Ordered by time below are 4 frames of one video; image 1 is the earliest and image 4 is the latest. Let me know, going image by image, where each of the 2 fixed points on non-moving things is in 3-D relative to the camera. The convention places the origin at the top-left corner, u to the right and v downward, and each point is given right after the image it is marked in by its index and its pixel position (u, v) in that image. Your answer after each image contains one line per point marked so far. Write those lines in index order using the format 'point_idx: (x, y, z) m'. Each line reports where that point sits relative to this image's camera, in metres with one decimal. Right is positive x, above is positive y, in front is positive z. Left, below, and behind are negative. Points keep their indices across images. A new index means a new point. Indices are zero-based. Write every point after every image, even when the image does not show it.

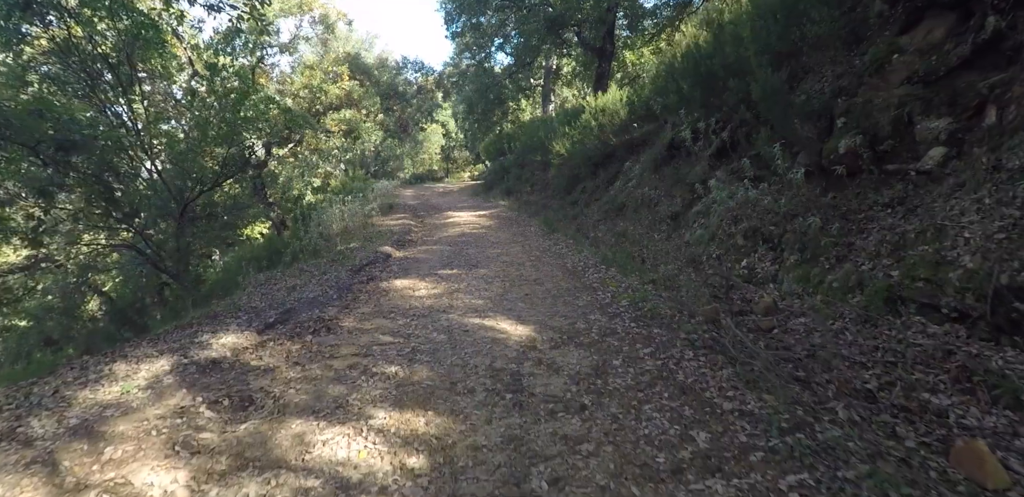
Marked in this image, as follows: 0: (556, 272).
0: (+0.7, -0.4, +8.3) m
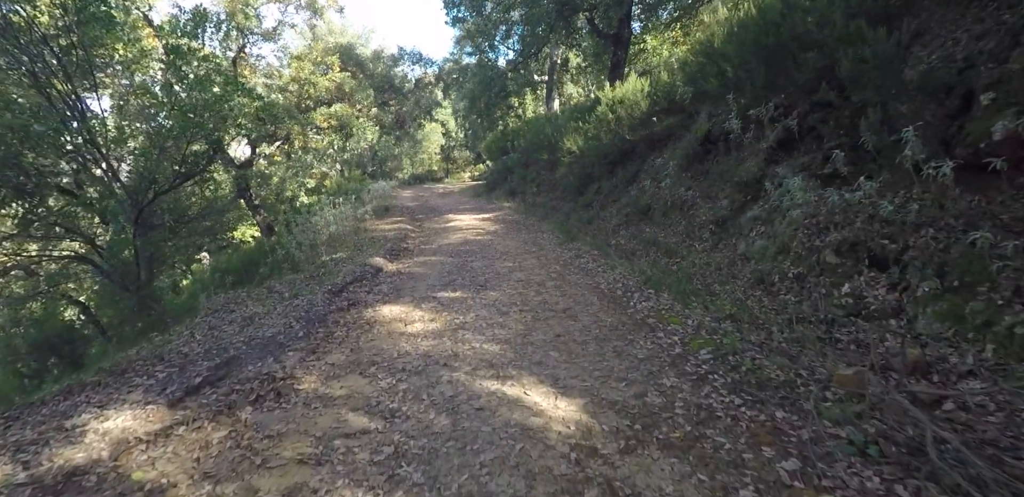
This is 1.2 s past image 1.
0: (+1.0, -0.6, +6.4) m
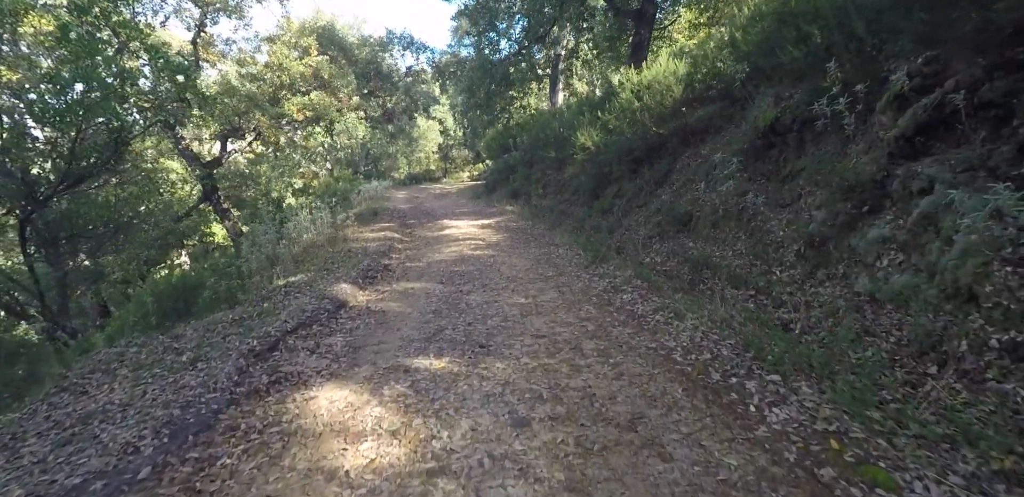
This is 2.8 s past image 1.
0: (+1.2, -1.0, +3.7) m
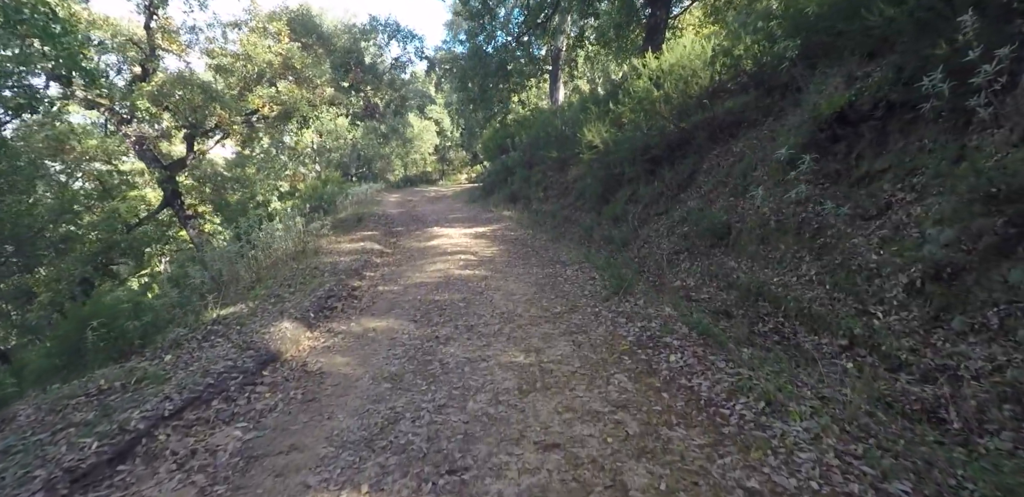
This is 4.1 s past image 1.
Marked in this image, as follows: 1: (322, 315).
0: (+1.1, -1.4, +1.6) m
1: (-2.7, -0.9, +7.1) m
